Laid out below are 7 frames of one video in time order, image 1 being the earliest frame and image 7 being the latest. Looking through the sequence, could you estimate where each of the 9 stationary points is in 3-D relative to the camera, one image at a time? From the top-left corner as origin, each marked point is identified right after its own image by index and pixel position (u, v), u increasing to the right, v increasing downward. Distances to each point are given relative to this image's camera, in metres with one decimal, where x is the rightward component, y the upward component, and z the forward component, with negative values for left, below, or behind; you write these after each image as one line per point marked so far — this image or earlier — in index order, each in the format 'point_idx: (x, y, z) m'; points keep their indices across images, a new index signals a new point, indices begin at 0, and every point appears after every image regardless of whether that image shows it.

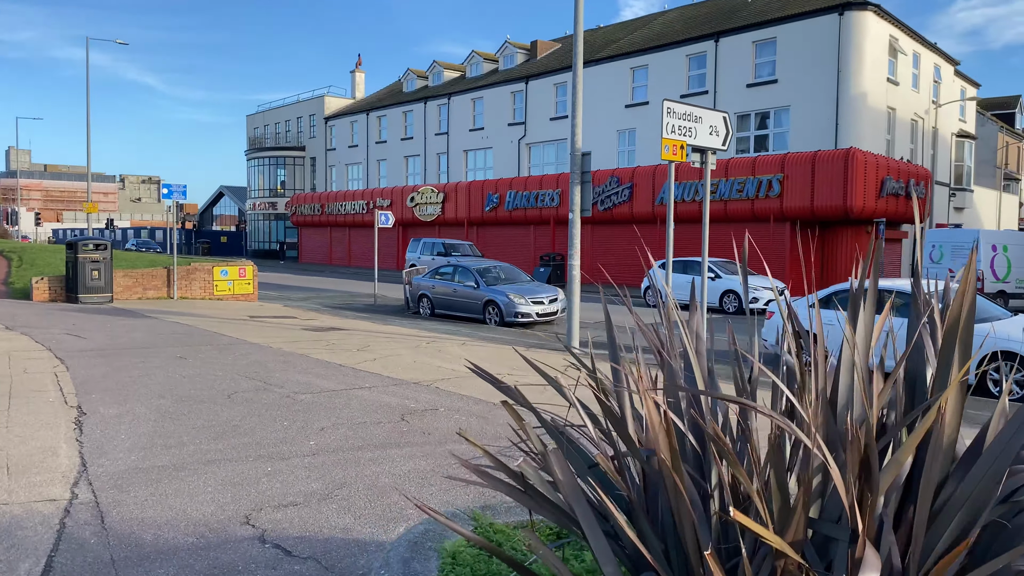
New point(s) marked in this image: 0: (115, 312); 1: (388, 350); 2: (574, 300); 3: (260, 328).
0: (-7.4, -0.5, +15.6) m
1: (-1.6, -0.8, +11.0) m
2: (+0.9, -0.1, +11.9) m
3: (-4.1, -0.6, +13.5) m
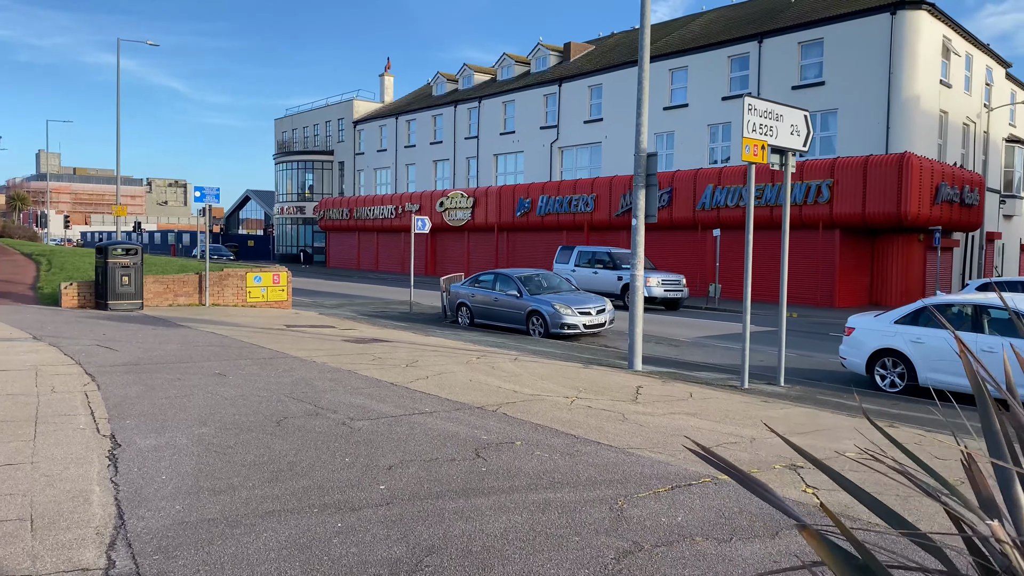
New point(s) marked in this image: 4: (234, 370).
0: (-6.5, -0.6, +15.0) m
1: (-0.8, -1.0, +10.2) m
2: (+1.7, -0.3, +11.0) m
3: (-3.3, -0.8, +12.8) m
4: (-3.1, -0.9, +9.3) m
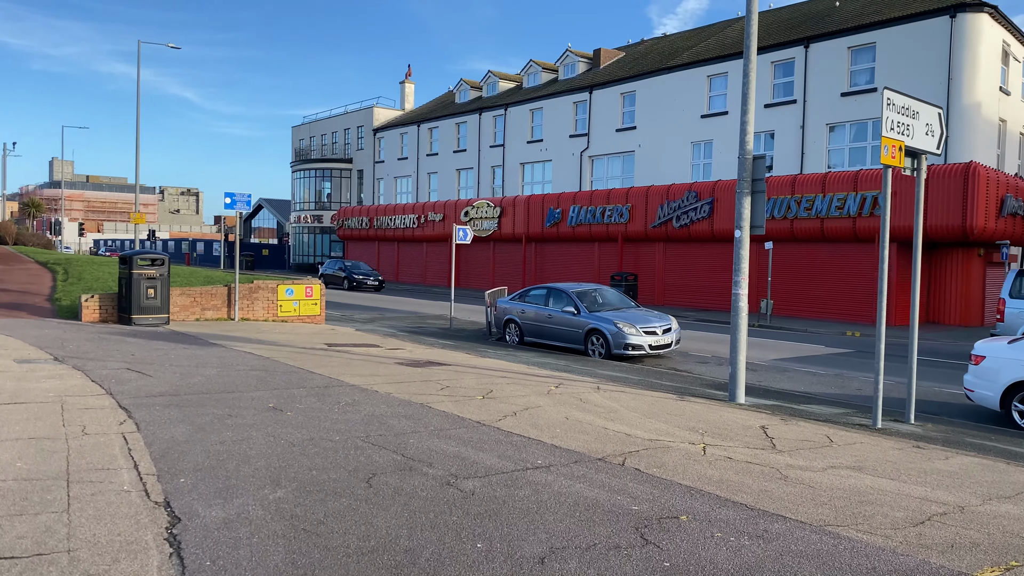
0: (-5.5, -0.8, +13.7) m
1: (+0.1, -1.2, +8.9) m
2: (+2.7, -0.6, +9.6) m
3: (-2.3, -1.0, +11.5) m
4: (-2.1, -1.1, +8.0) m
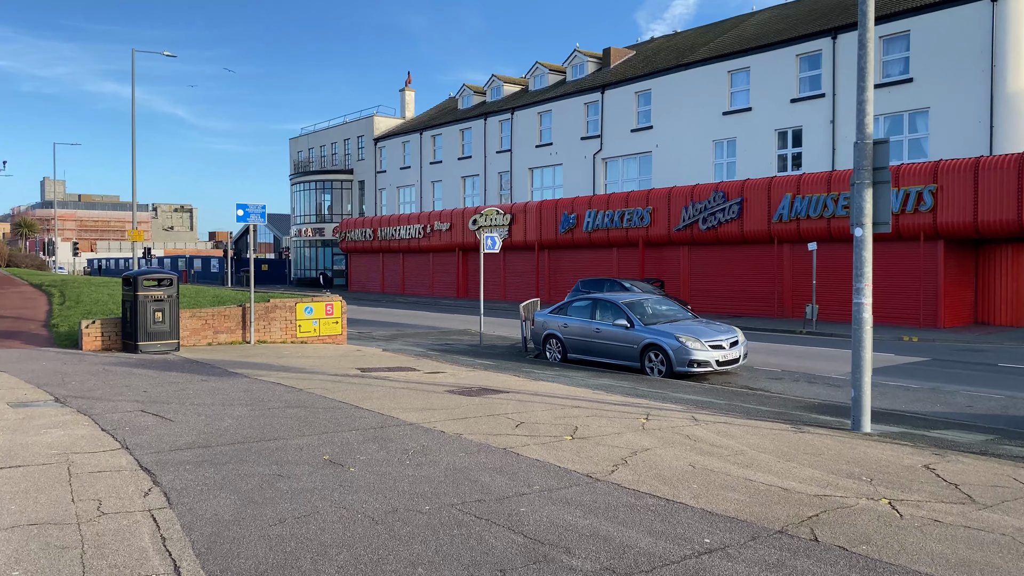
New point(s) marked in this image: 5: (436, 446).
0: (-4.7, -1.2, +12.2) m
1: (+1.0, -1.3, +7.4) m
2: (+3.5, -0.6, +8.2) m
3: (-1.4, -1.2, +10.0) m
4: (-1.3, -1.3, +6.5) m
5: (-0.6, -1.3, +6.9) m
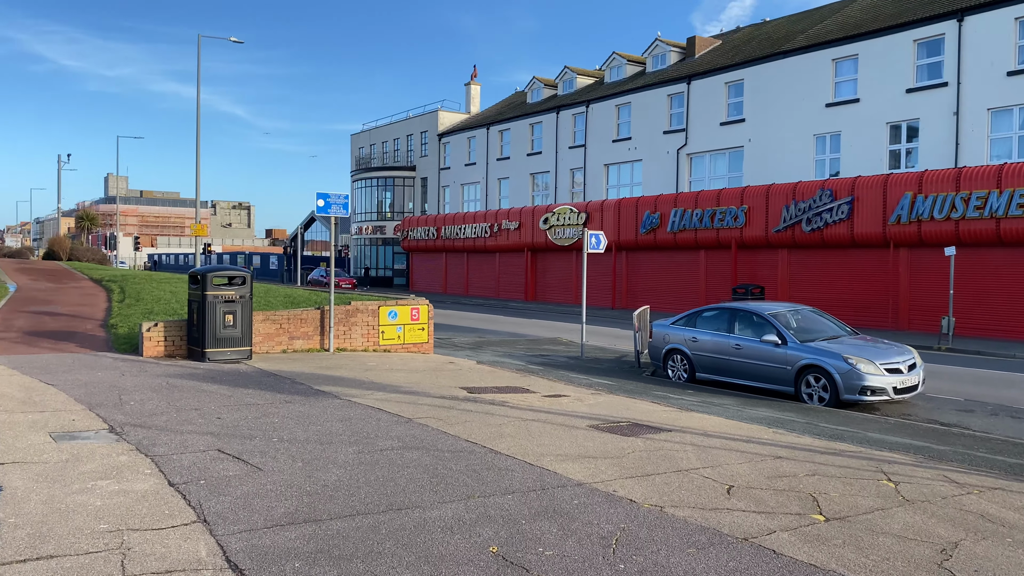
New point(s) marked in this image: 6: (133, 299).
0: (-3.0, -1.2, +10.3) m
1: (+2.4, -1.4, +5.2) m
2: (+4.9, -0.8, +5.8) m
3: (+0.1, -1.3, +7.9) m
4: (+0.1, -1.4, +4.4) m
5: (+0.7, -1.4, +4.7) m
6: (-8.5, -0.2, +18.9) m
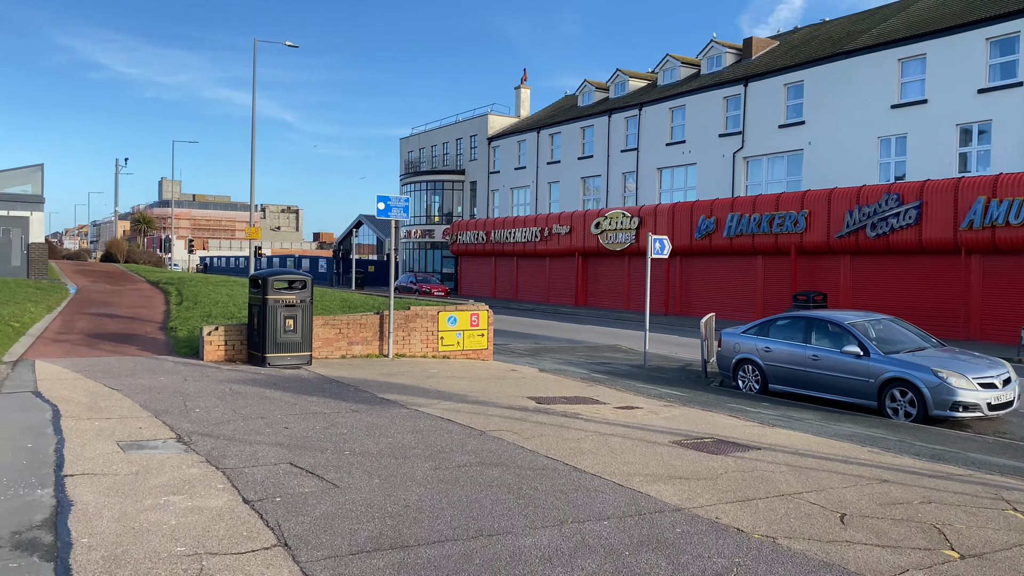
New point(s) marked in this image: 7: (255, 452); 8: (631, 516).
0: (-2.1, -1.2, +10.0) m
1: (+2.9, -1.5, +4.6) m
2: (+5.5, -0.9, +5.2) m
3: (+0.8, -1.4, +7.5) m
4: (+0.6, -1.4, +4.0) m
5: (+1.3, -1.4, +4.3) m
6: (-7.2, -0.3, +18.9) m
7: (-2.0, -1.3, +6.5) m
8: (+0.7, -1.4, +5.1) m
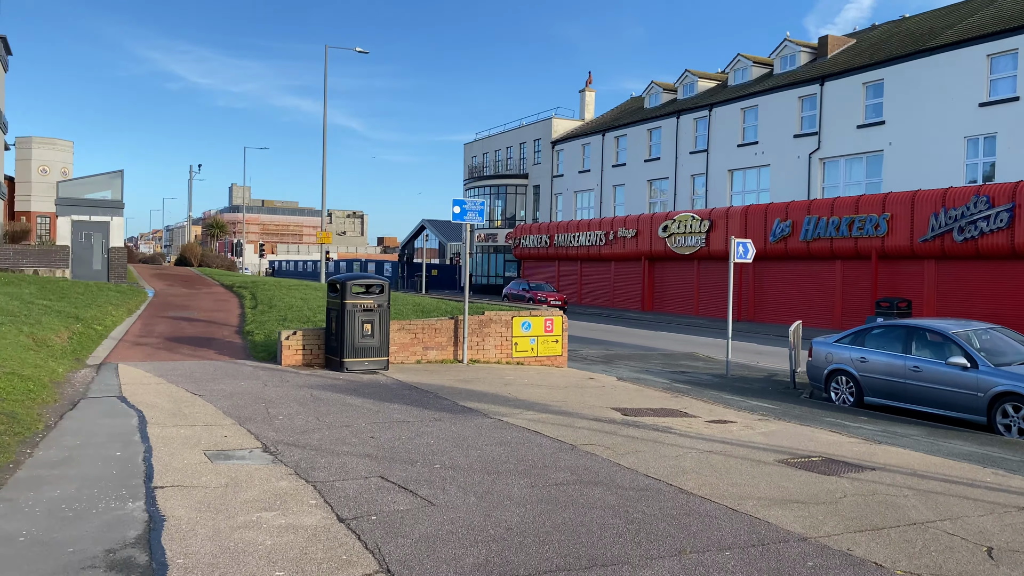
0: (-1.2, -1.3, +9.8) m
1: (+3.5, -1.5, +4.1) m
2: (+6.1, -0.9, +4.4) m
3: (+1.6, -1.4, +7.0) m
4: (+1.1, -1.4, +3.6) m
5: (+1.8, -1.5, +3.8) m
6: (-5.6, -0.4, +19.0) m
7: (-1.3, -1.3, +6.2) m
8: (+1.3, -1.4, +4.7) m
